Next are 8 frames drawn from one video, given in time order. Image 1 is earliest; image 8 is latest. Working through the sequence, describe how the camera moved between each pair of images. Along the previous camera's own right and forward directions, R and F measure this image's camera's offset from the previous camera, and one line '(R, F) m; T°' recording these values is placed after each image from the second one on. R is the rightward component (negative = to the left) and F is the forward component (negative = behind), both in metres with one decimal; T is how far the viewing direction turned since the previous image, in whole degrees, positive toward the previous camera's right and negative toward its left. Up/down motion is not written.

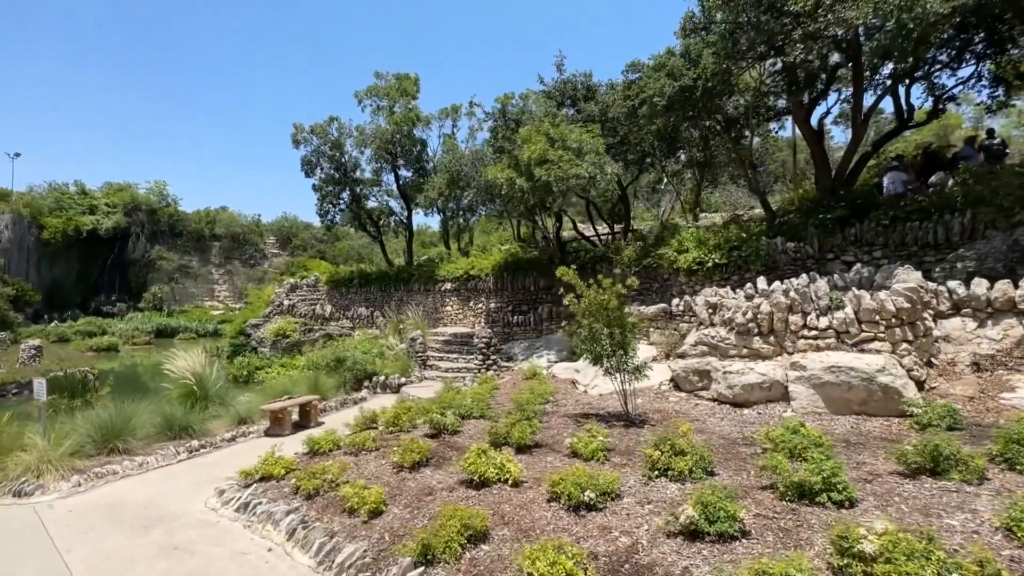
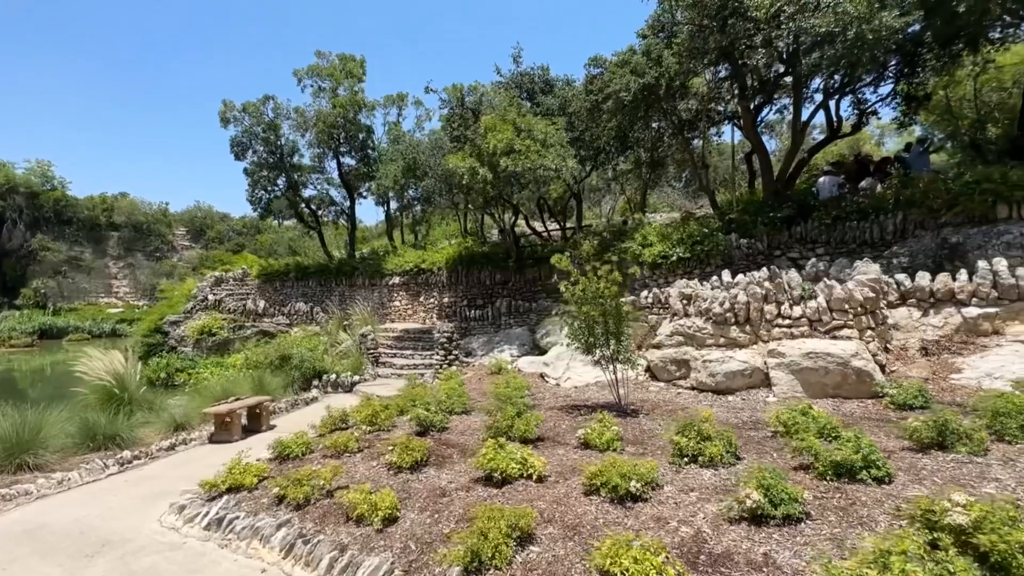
(-0.8, +0.4) m; +8°
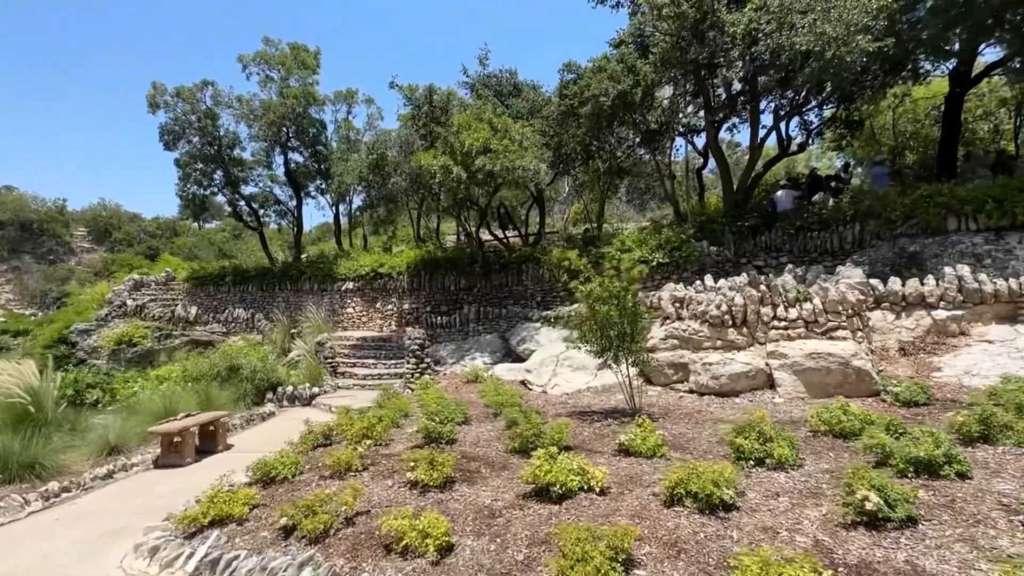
(-1.0, +0.5) m; +8°
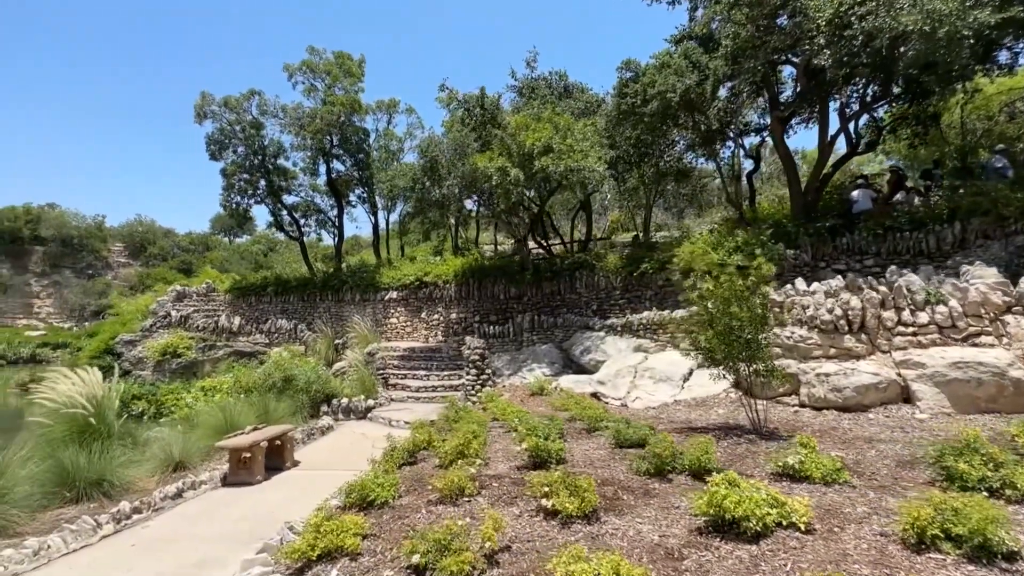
(-1.0, +0.6) m; -2°
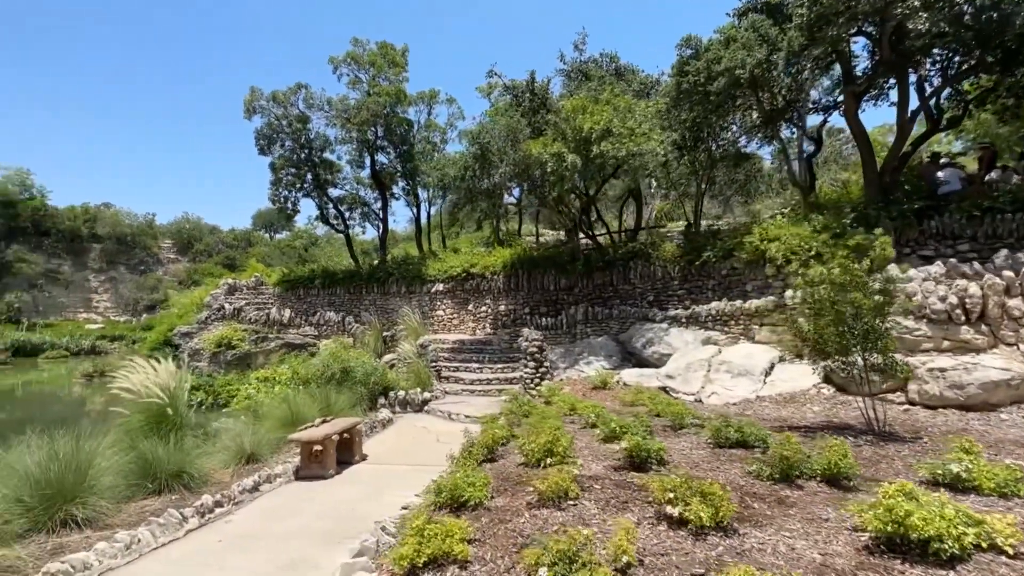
(-0.6, +0.3) m; -4°
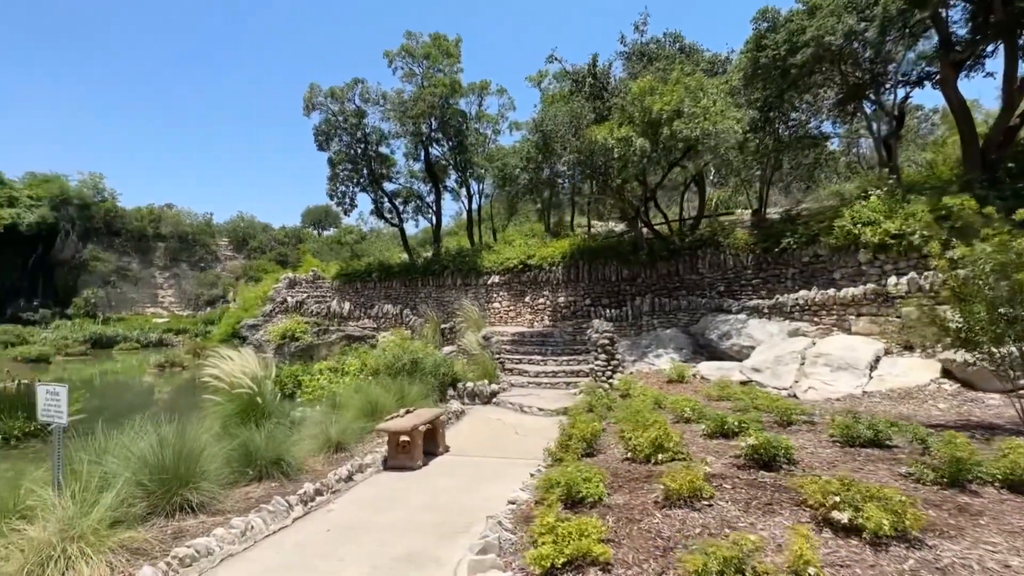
(-0.7, +0.2) m; -5°
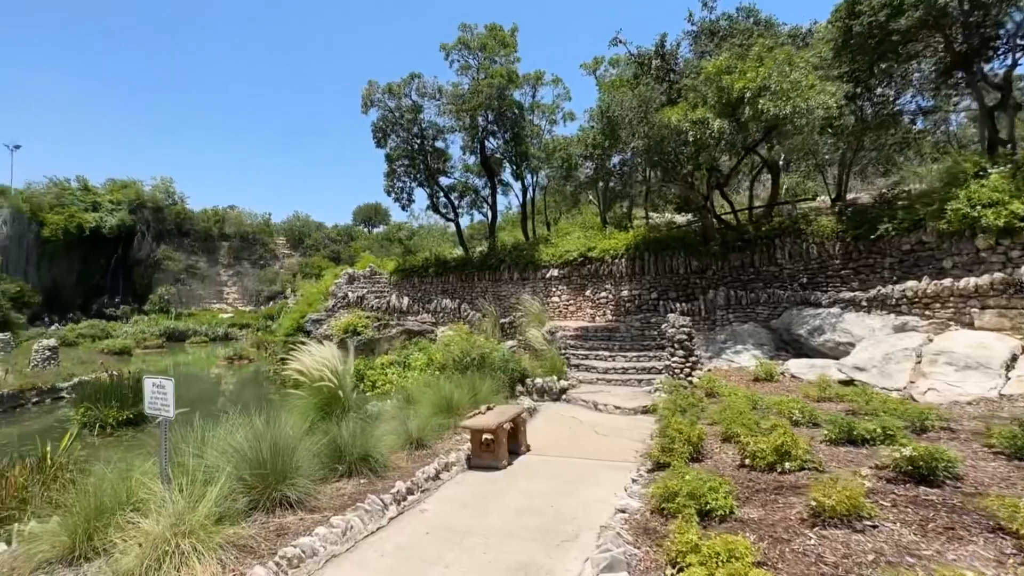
(-0.6, +0.3) m; -5°
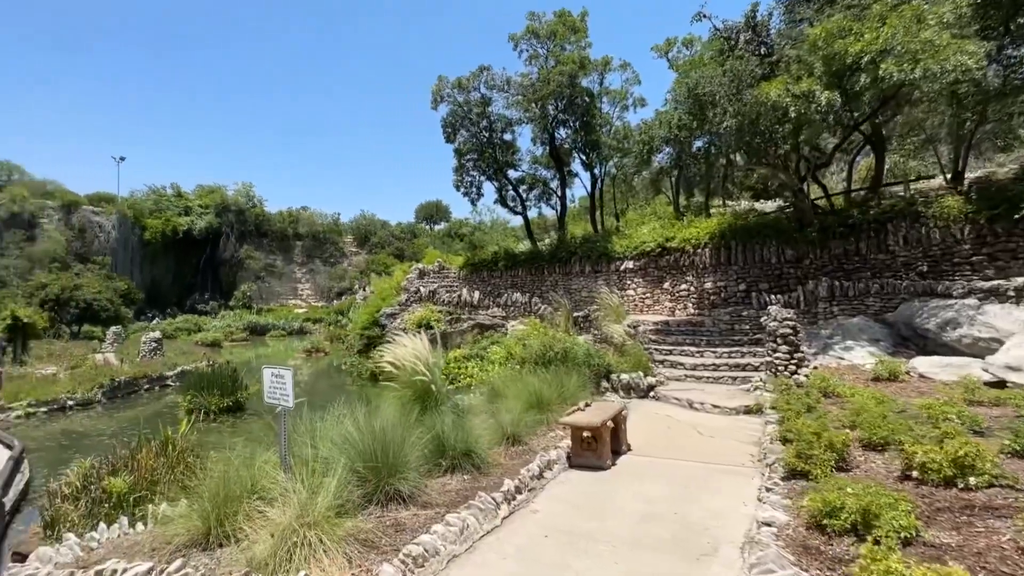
(-0.5, +0.3) m; -7°
